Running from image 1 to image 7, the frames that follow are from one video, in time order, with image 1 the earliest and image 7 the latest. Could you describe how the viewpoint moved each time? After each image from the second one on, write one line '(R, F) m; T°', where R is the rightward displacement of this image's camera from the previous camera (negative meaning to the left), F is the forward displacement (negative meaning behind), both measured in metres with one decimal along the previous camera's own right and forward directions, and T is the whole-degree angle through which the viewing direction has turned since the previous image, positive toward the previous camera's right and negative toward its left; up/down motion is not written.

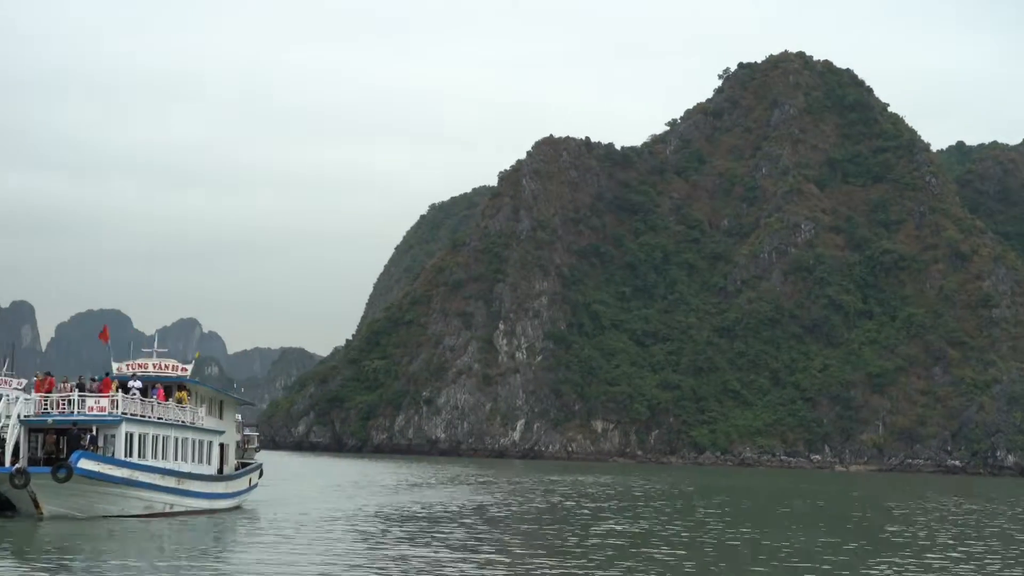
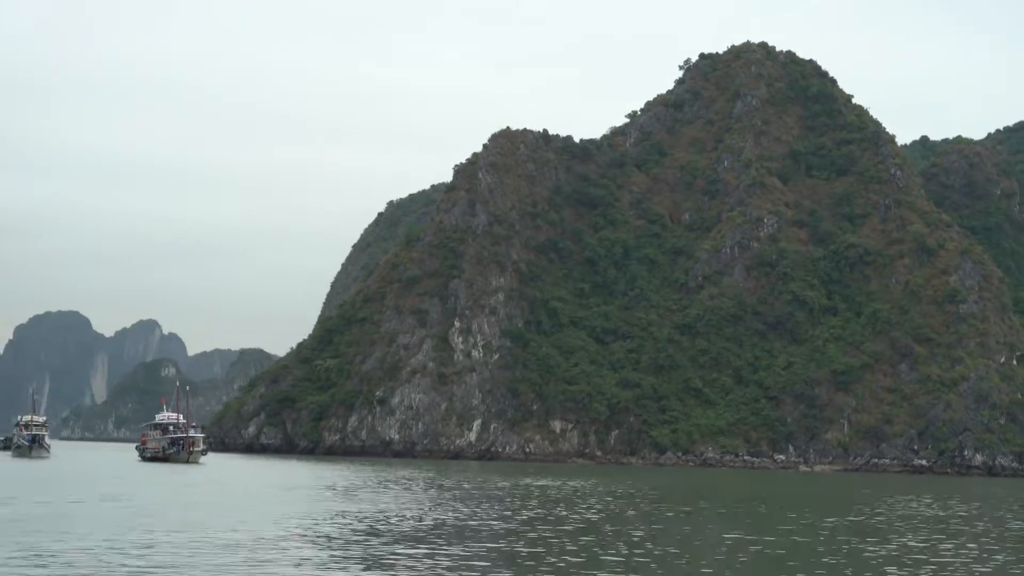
(+1.0, +3.7) m; +2°
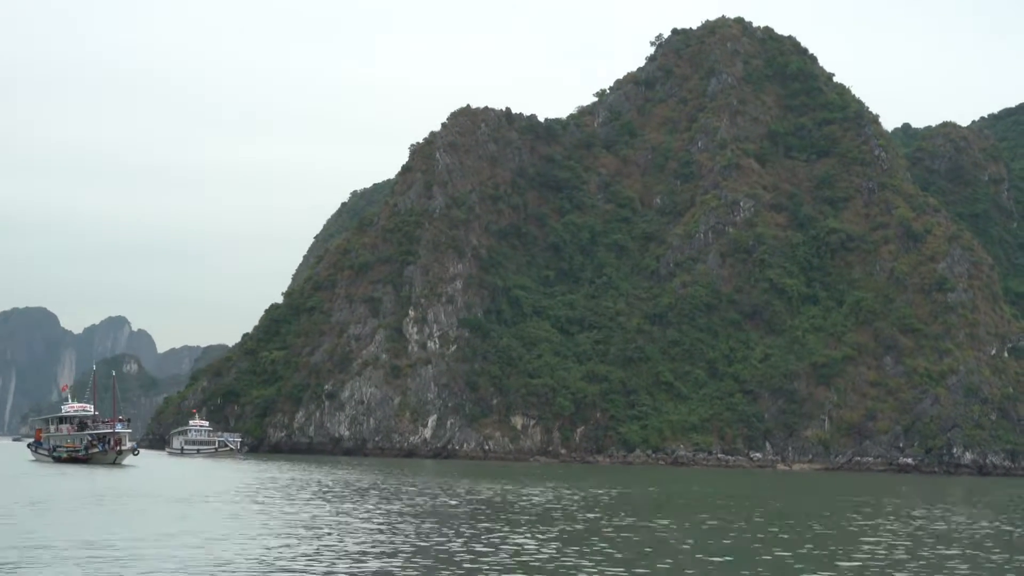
(+1.7, +7.5) m; +1°
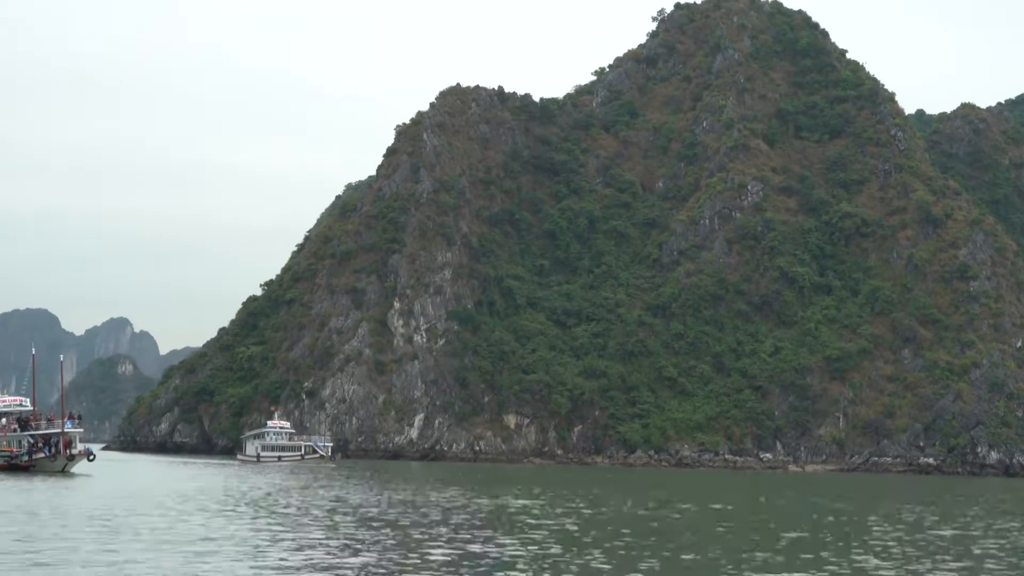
(+0.8, +6.8) m; 0°
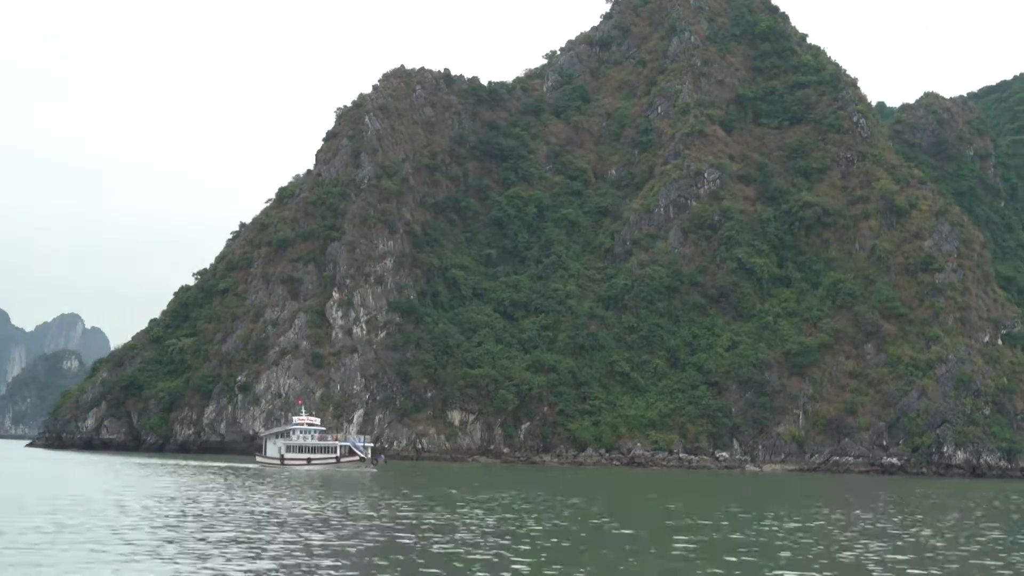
(+1.5, +4.9) m; +2°
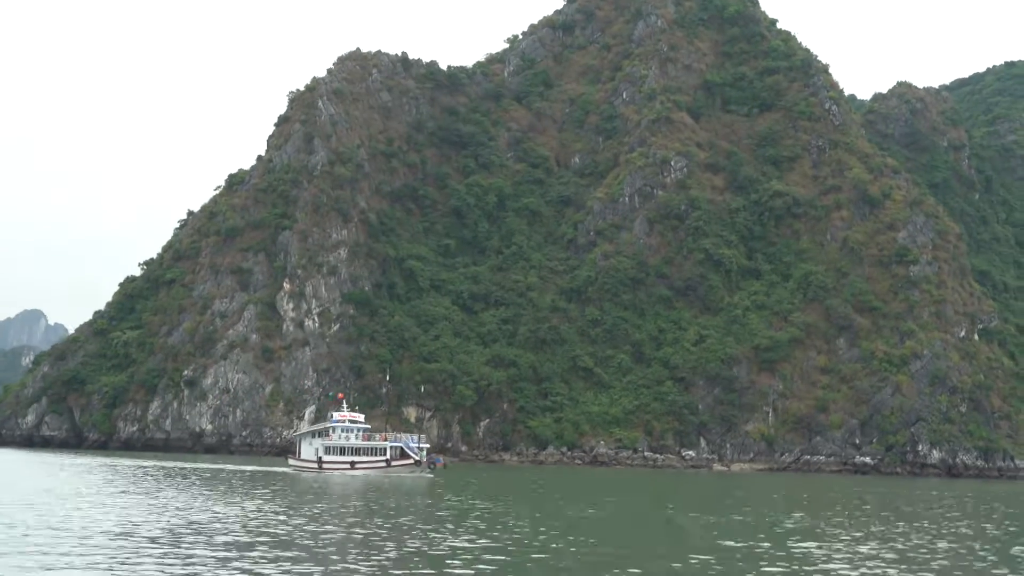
(+1.2, +3.9) m; +1°
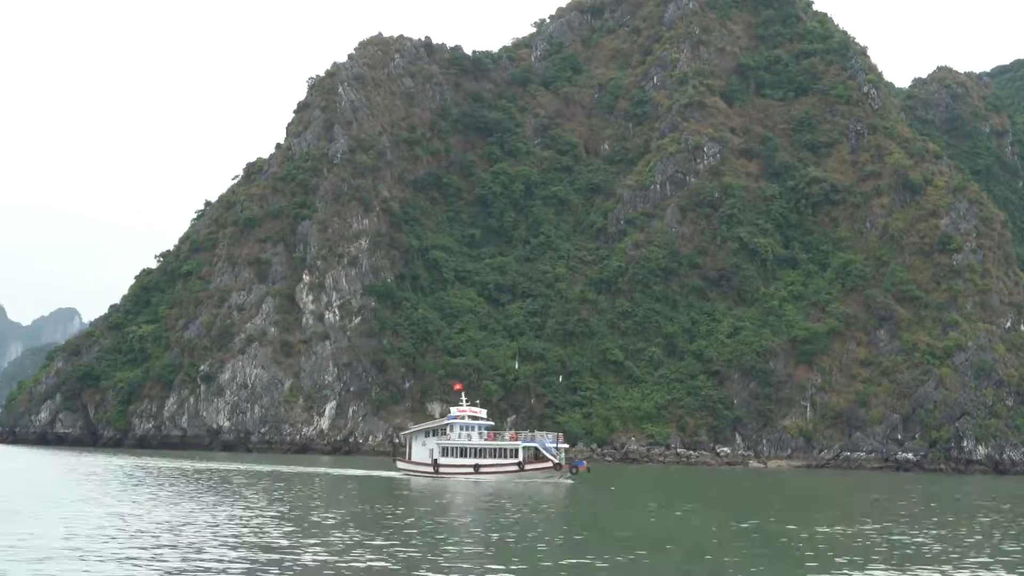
(-15.7, +5.3) m; -5°
